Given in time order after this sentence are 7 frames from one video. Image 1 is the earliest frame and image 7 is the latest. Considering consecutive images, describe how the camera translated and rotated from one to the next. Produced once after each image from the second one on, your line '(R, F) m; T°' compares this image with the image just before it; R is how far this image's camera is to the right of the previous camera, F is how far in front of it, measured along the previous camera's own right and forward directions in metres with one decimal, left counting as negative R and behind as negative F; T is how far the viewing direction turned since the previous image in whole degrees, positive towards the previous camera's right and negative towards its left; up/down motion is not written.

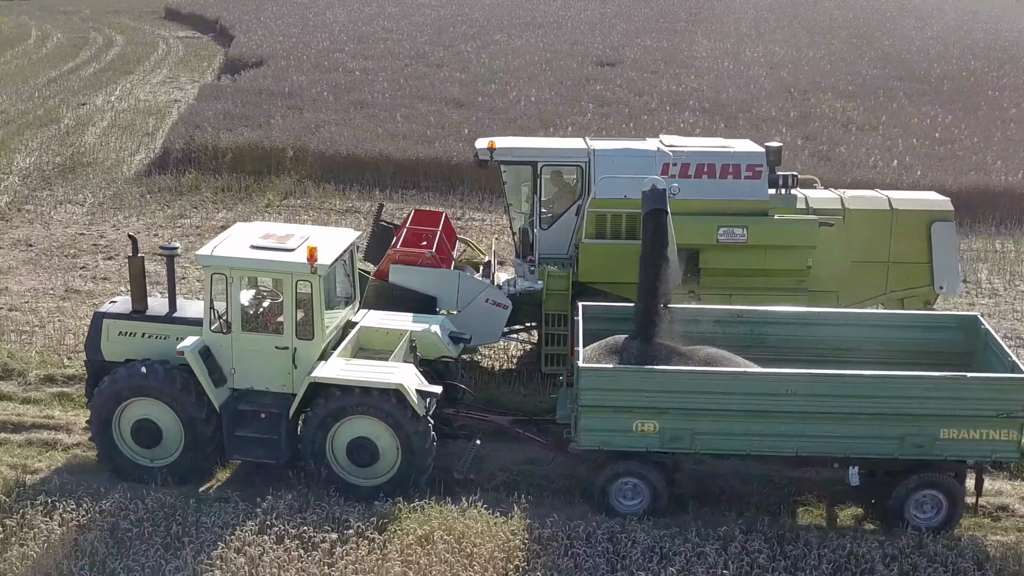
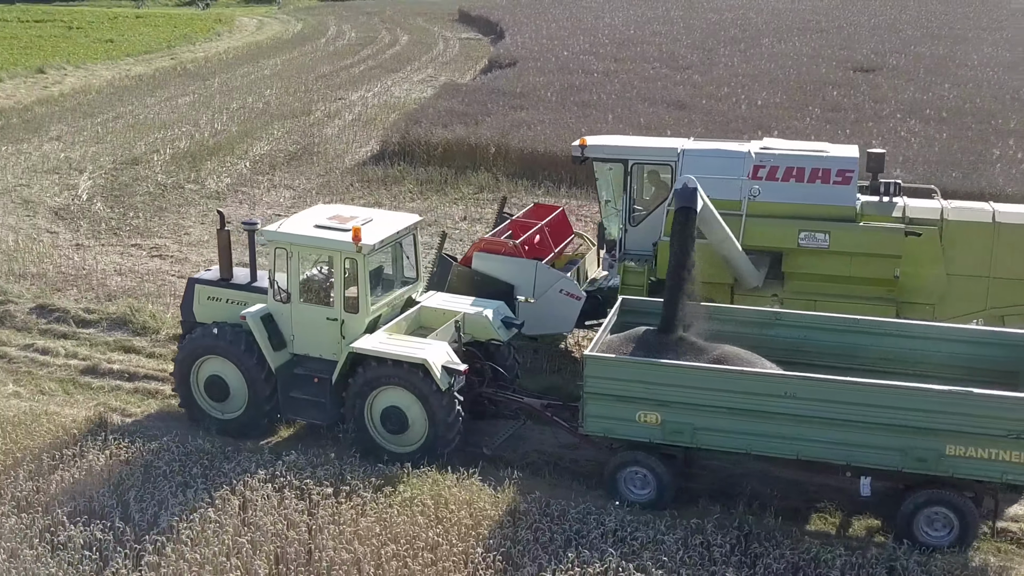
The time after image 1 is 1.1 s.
(+1.7, -0.2) m; -14°
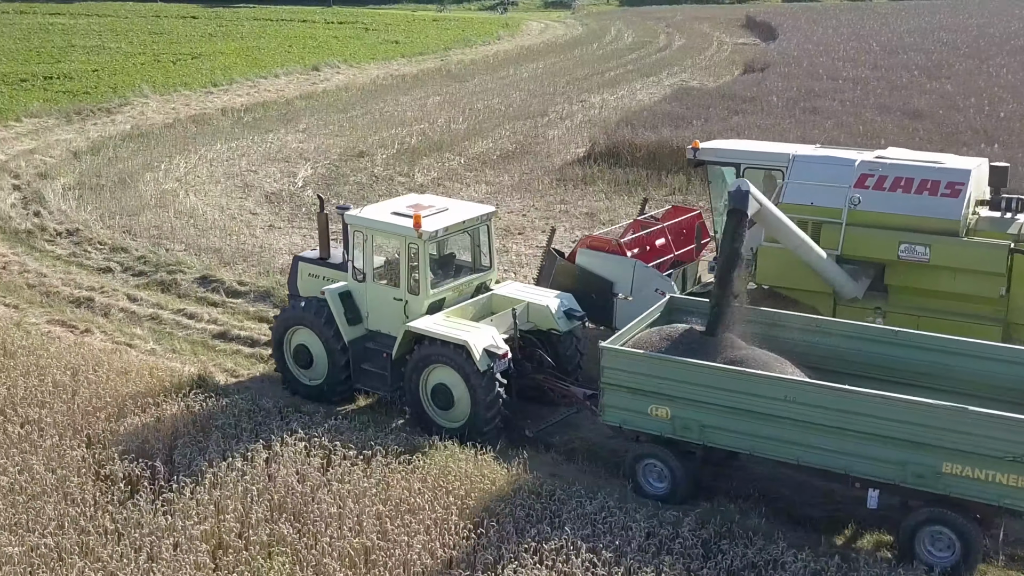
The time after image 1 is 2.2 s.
(+1.7, -0.2) m; -14°
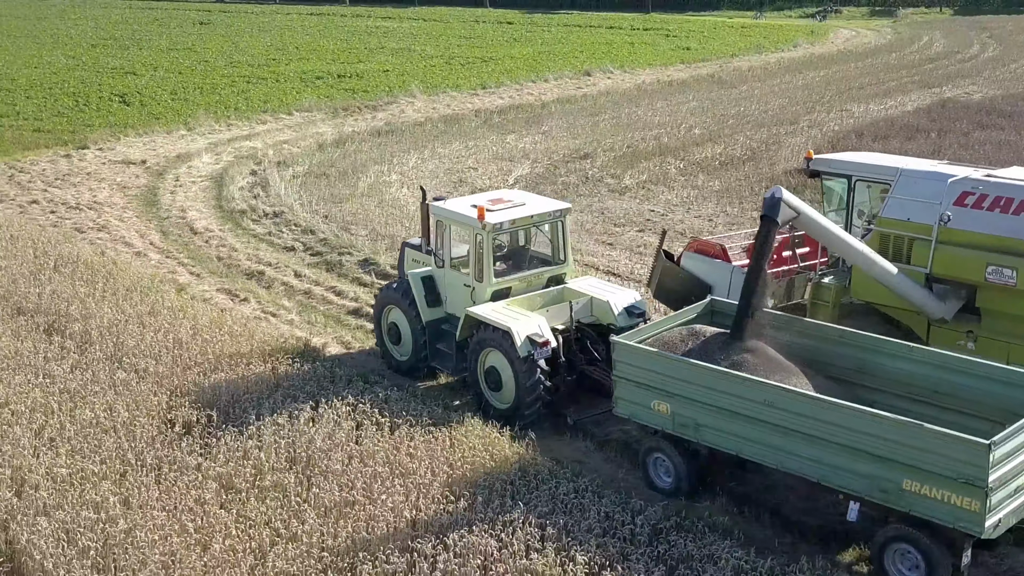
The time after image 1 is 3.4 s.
(+2.0, -0.2) m; -15°
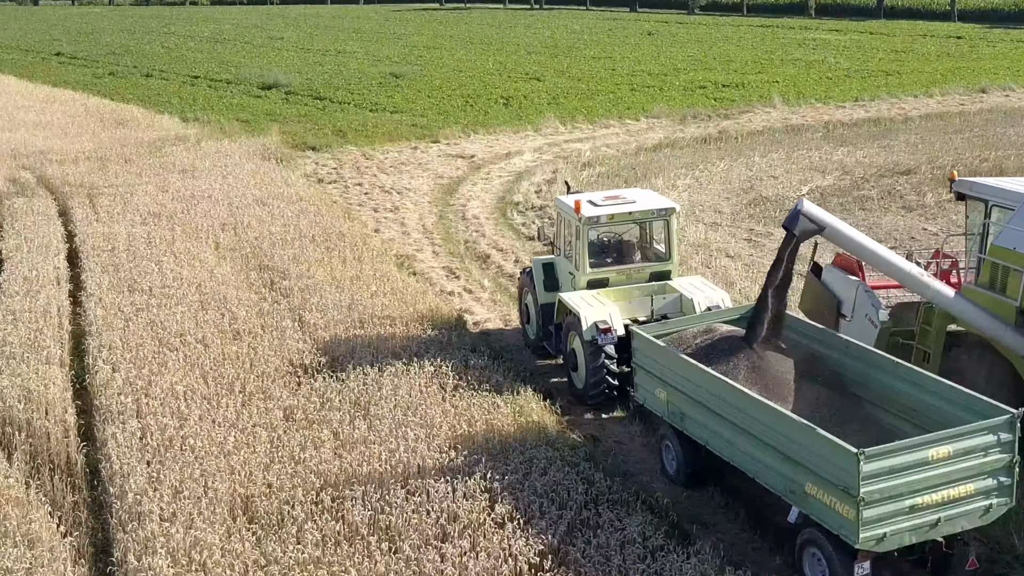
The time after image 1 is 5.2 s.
(+3.0, -0.2) m; -22°
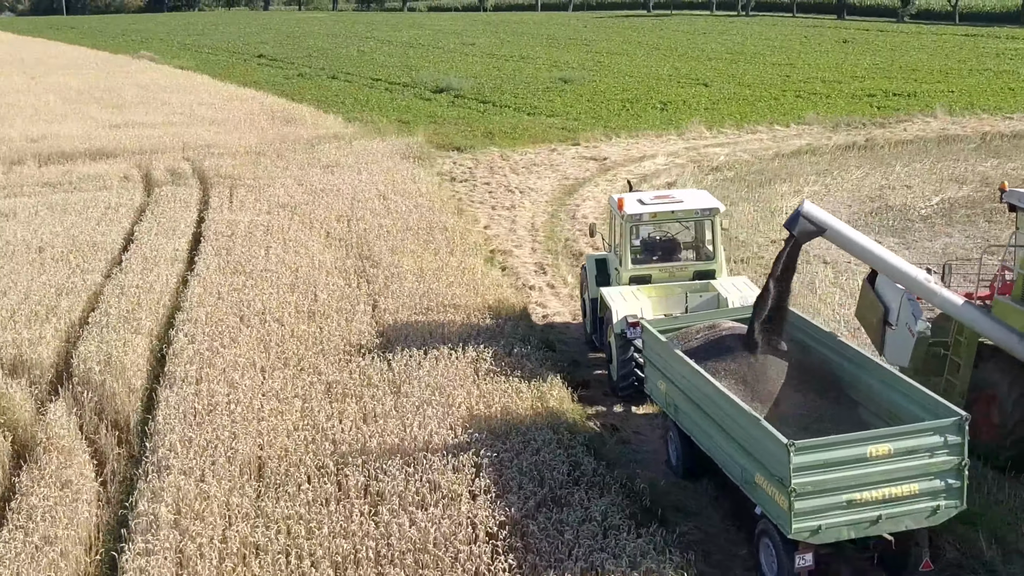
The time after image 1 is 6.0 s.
(+1.4, -0.3) m; -10°
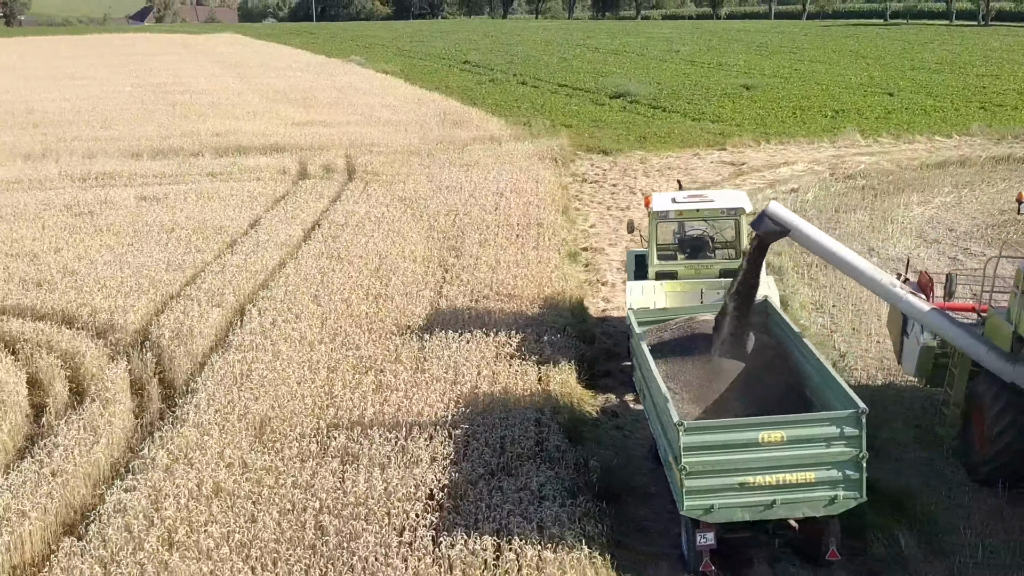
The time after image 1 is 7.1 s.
(+1.8, -0.4) m; -11°
